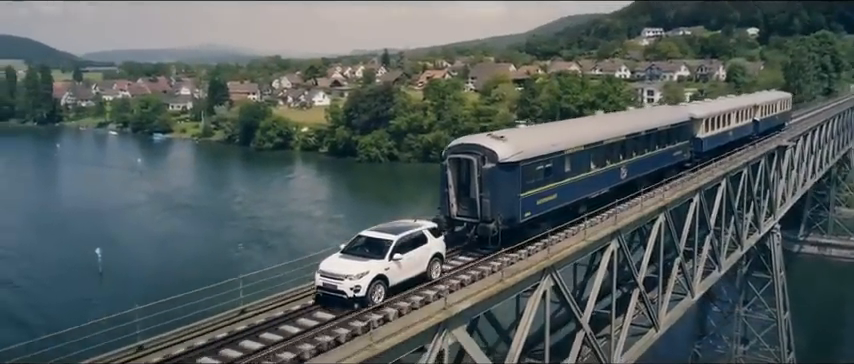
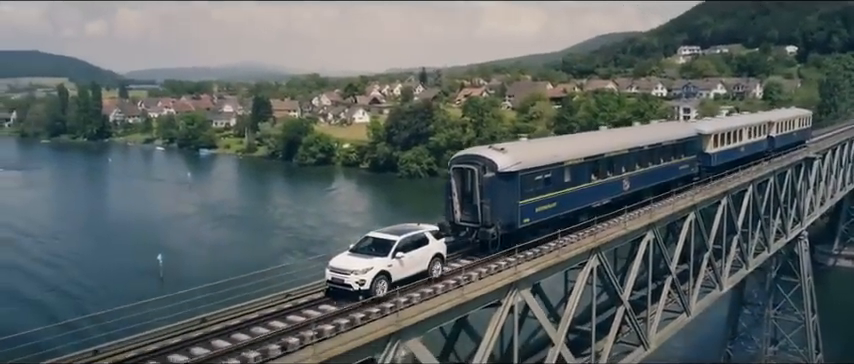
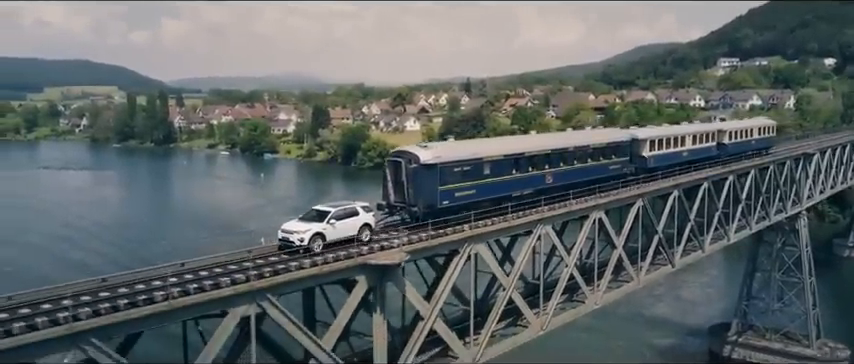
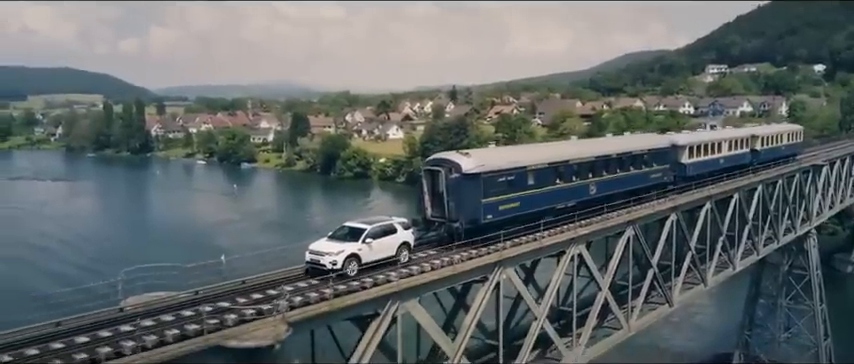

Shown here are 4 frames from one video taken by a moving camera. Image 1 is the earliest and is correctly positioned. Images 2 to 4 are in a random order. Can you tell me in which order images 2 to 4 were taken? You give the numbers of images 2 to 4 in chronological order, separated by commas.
2, 4, 3
